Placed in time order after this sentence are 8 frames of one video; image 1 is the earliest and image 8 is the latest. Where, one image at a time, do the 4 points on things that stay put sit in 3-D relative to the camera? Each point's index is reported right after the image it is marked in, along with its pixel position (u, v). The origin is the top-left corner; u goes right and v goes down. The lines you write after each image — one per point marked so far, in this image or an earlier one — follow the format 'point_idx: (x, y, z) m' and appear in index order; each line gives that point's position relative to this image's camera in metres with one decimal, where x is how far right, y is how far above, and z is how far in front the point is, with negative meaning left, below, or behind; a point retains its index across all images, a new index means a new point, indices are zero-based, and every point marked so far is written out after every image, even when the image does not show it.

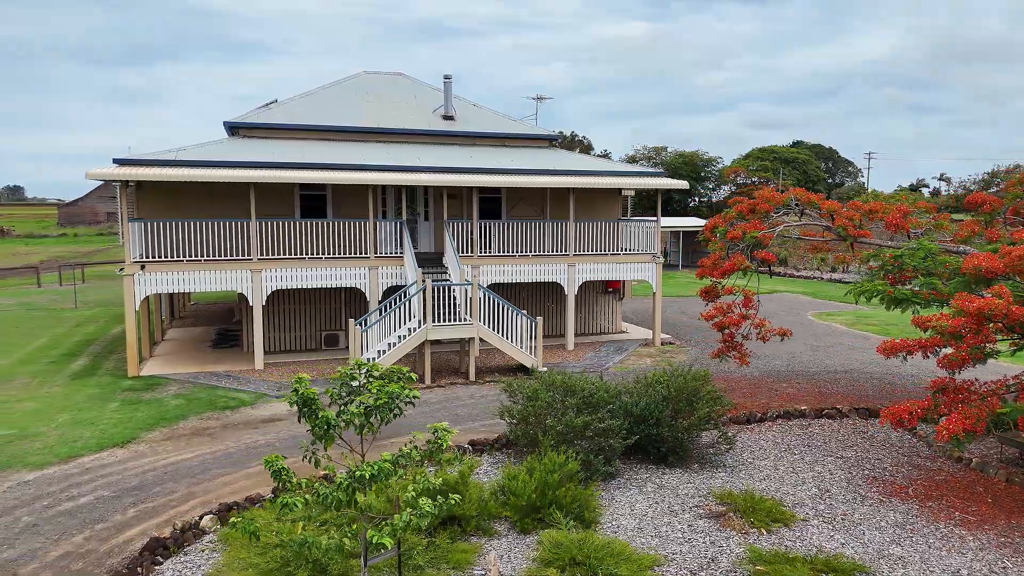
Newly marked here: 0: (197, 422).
0: (-5.1, -2.2, +11.4) m
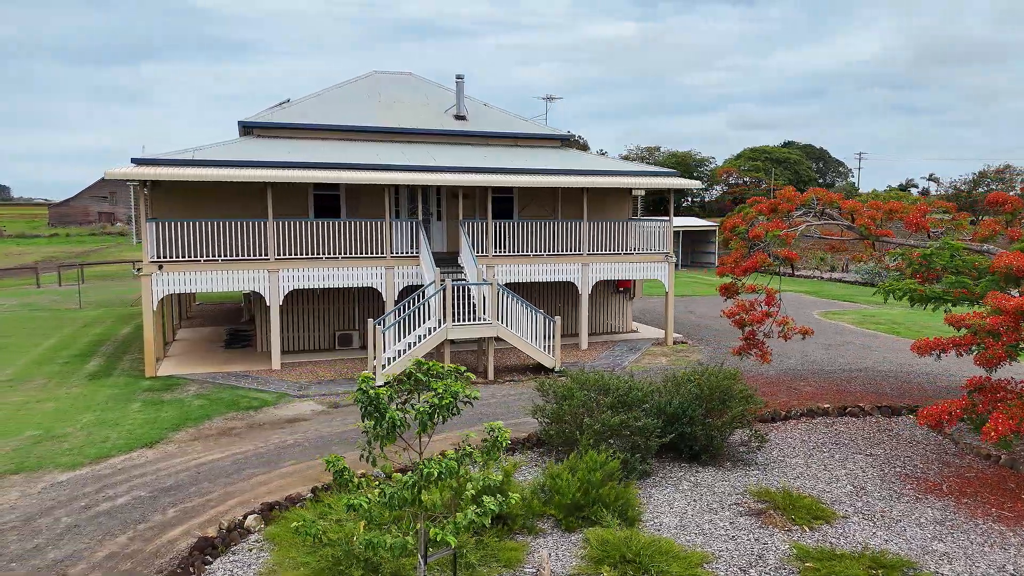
0: (-4.7, -2.2, +11.4) m
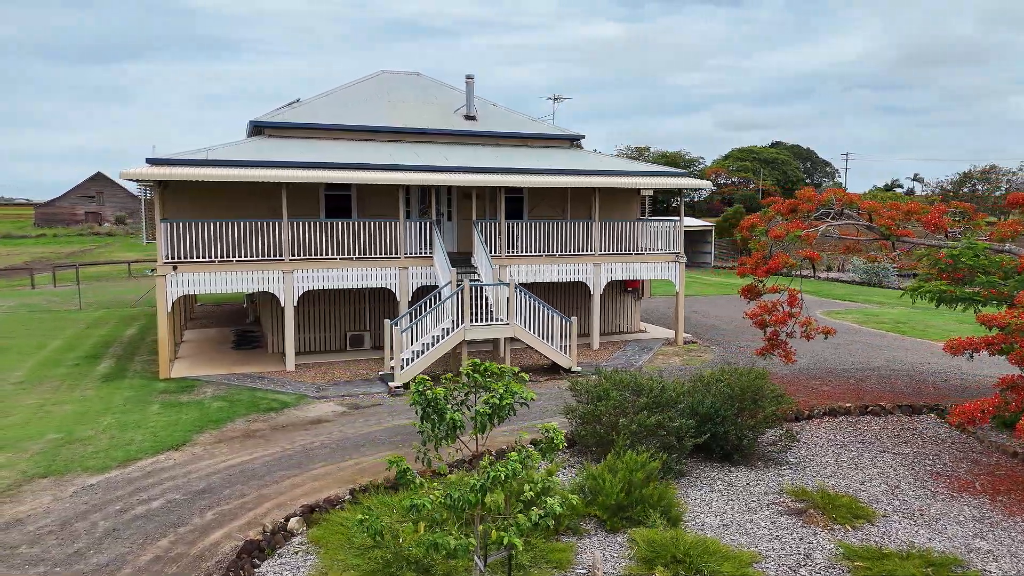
0: (-4.3, -2.2, +11.3) m
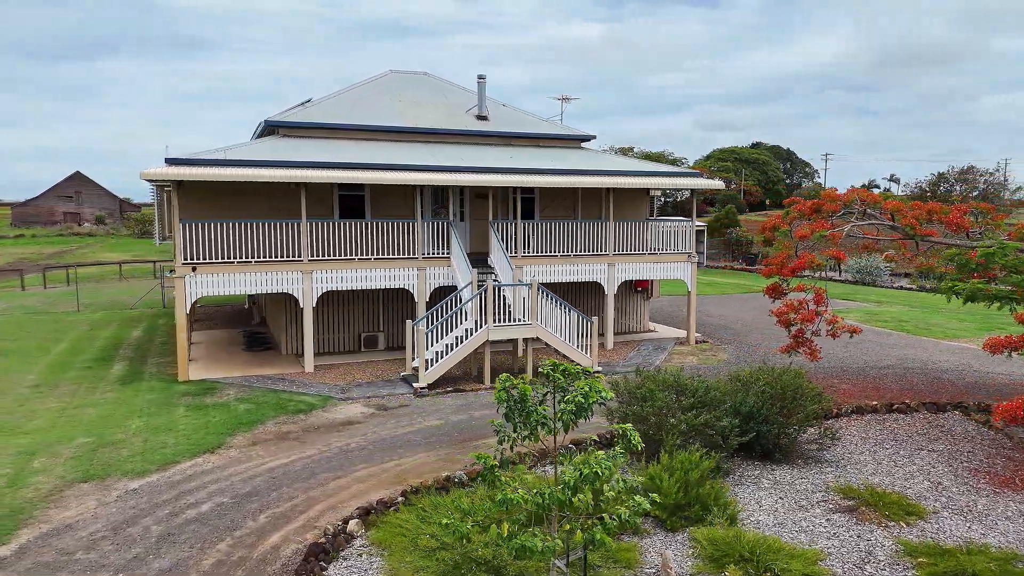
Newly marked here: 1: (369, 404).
0: (-3.8, -2.2, +11.2) m
1: (-2.6, -2.1, +12.7) m
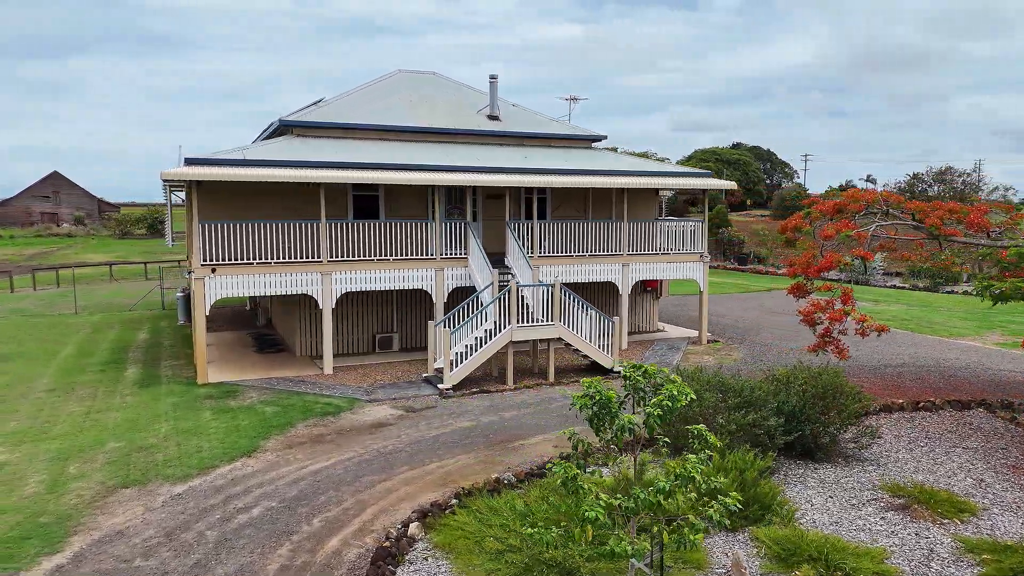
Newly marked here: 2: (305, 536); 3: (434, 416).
0: (-3.2, -2.2, +11.1) m
1: (-2.1, -2.1, +12.6) m
2: (-2.2, -2.6, +7.3) m
3: (-1.3, -2.2, +12.0) m
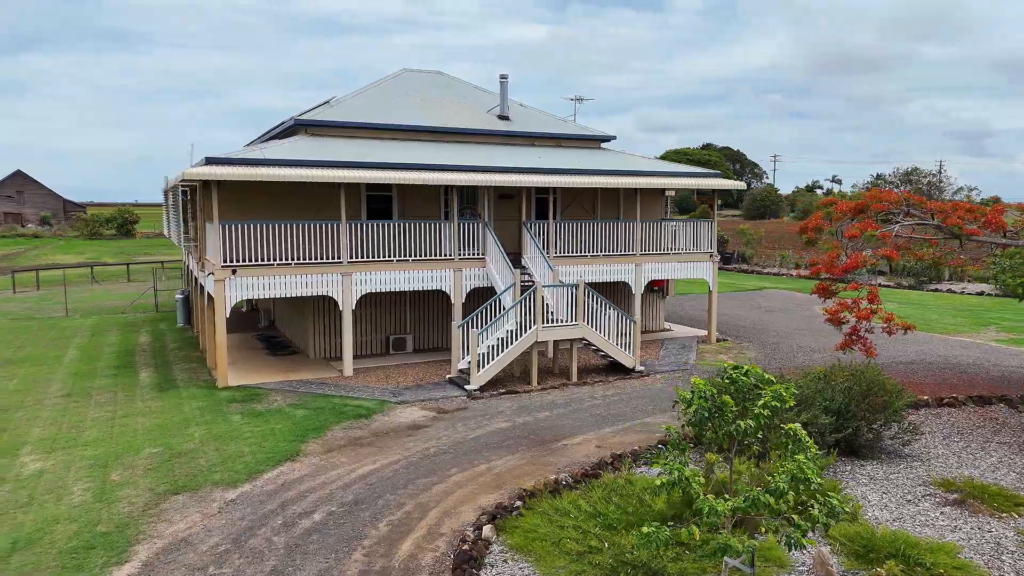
0: (-2.6, -2.3, +11.0) m
1: (-1.5, -2.1, +12.6) m
2: (-1.4, -2.6, +7.2) m
3: (-0.8, -2.2, +12.0) m
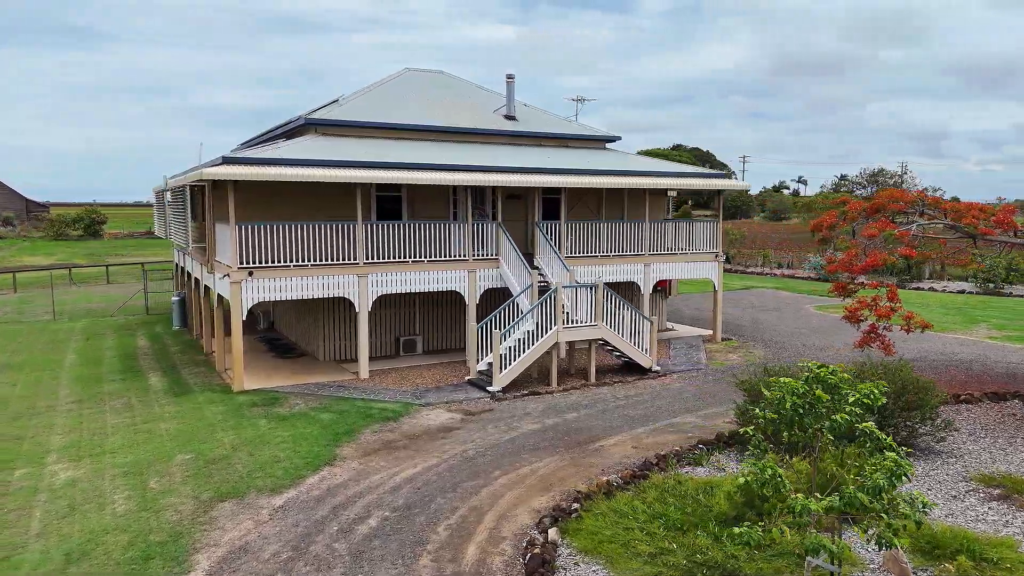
0: (-2.1, -2.3, +10.8) m
1: (-1.1, -2.2, +12.5) m
2: (-0.7, -2.6, +7.1) m
3: (-0.3, -2.2, +11.9) m
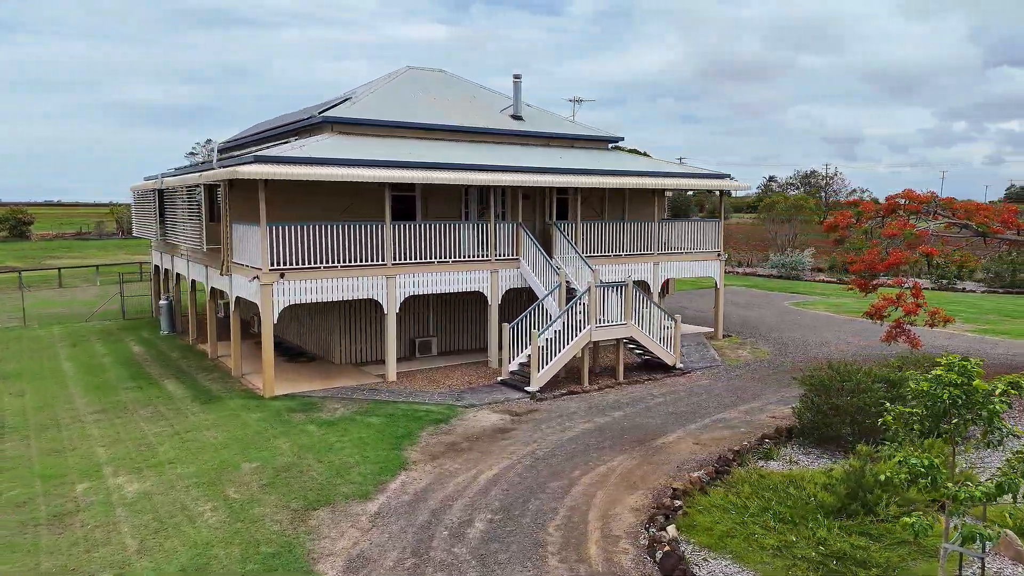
0: (-1.2, -2.3, +10.7) m
1: (-0.3, -2.2, +12.4) m
2: (+0.5, -2.6, +7.1) m
3: (+0.6, -2.2, +11.9) m
